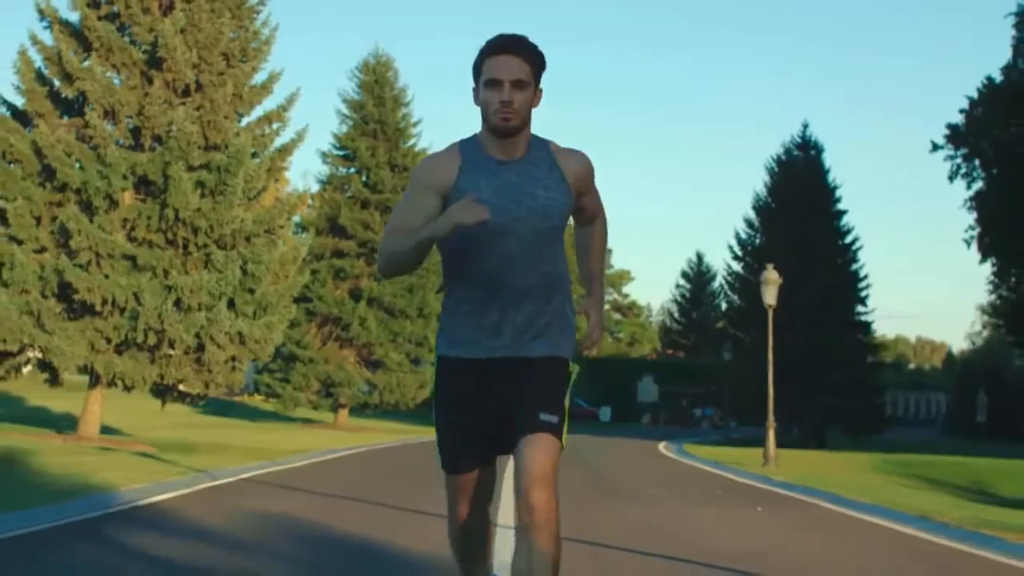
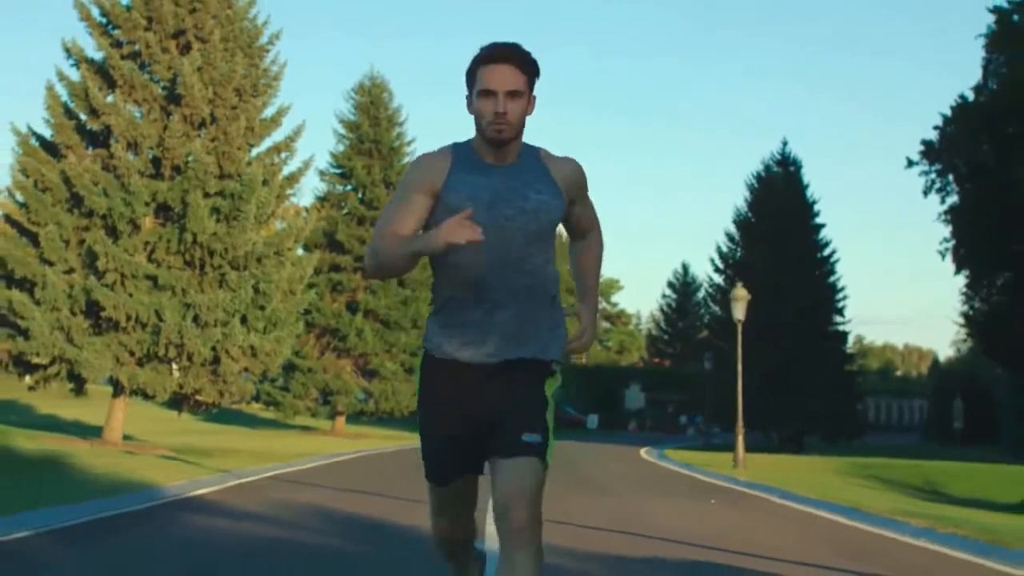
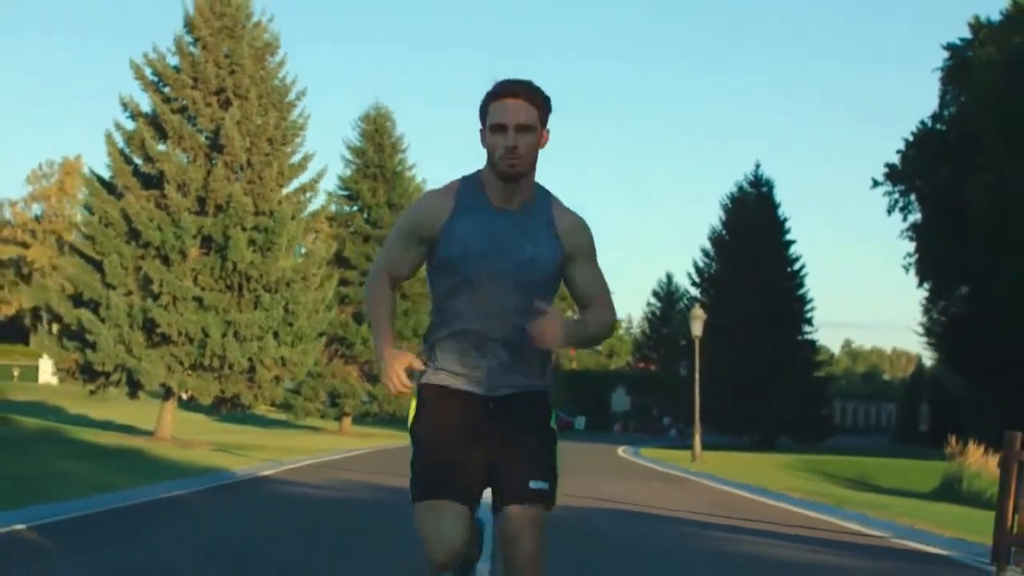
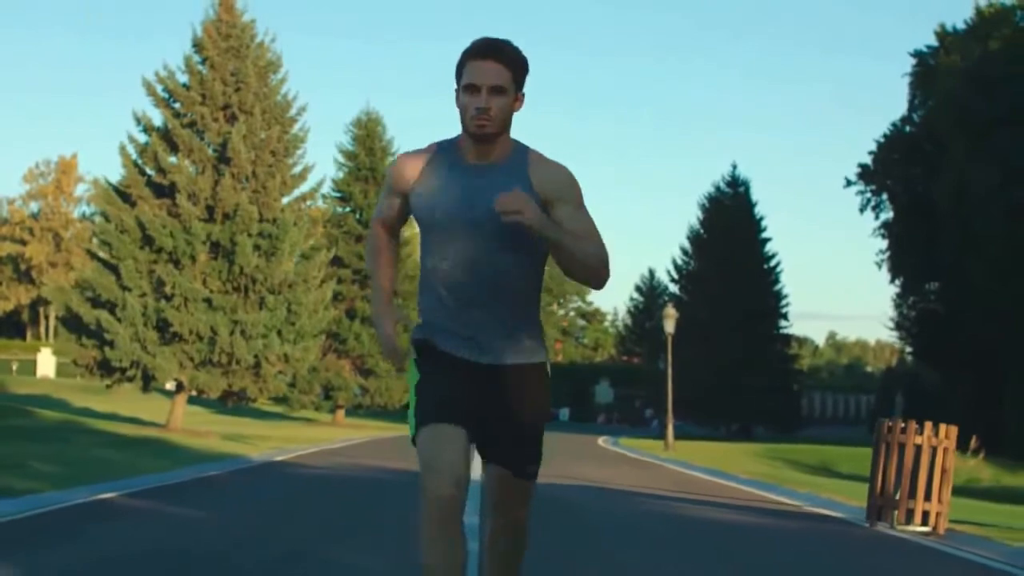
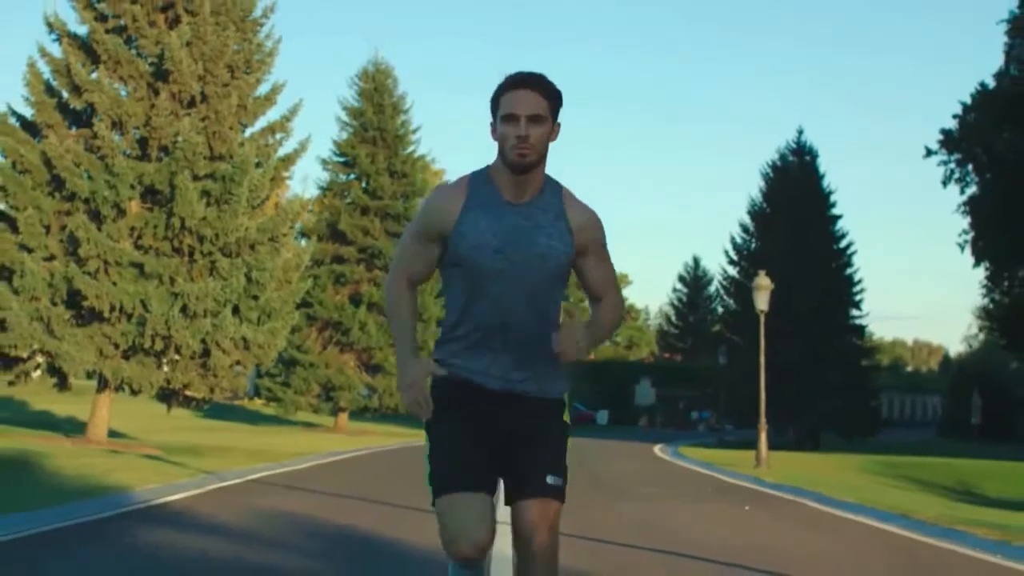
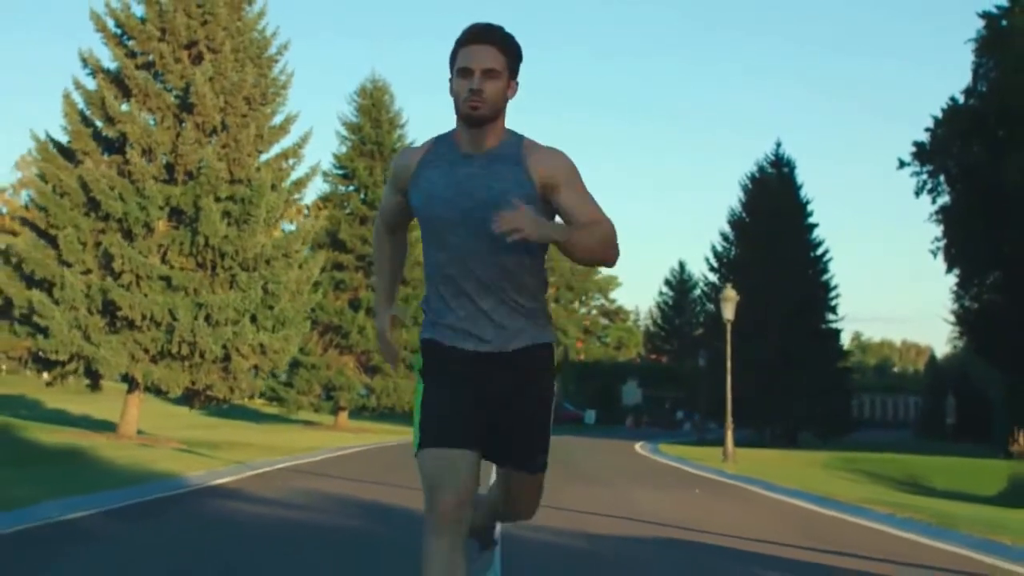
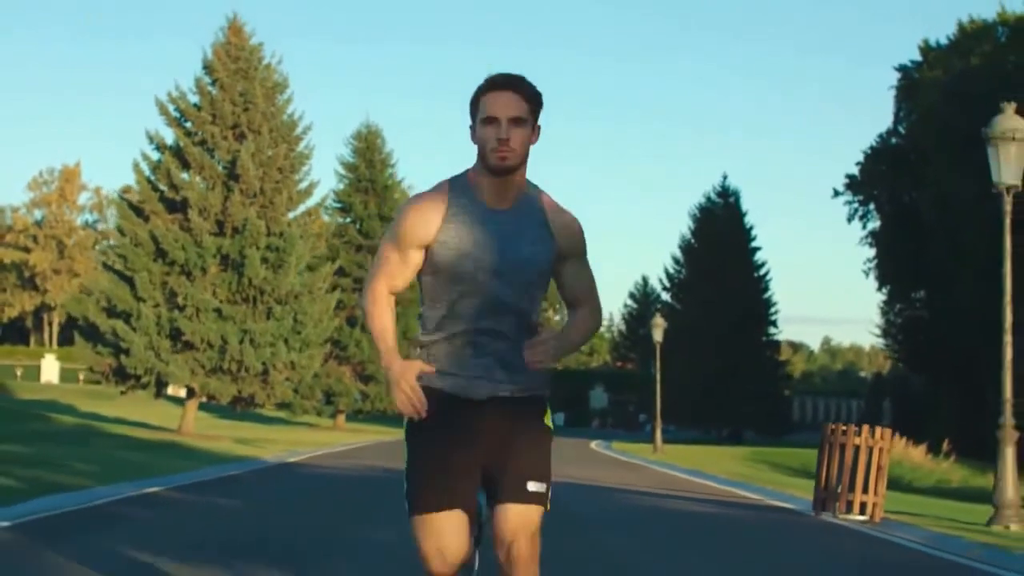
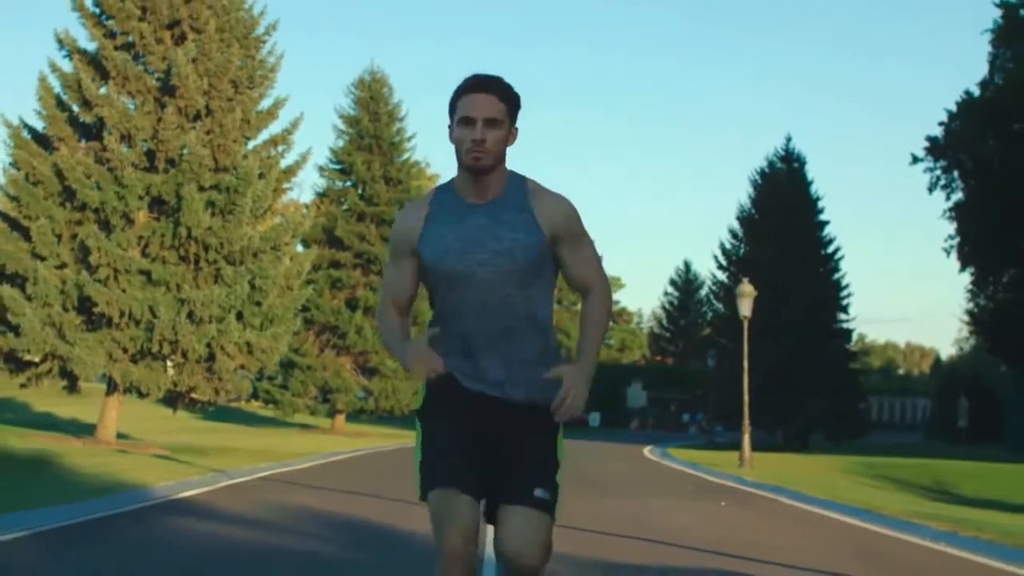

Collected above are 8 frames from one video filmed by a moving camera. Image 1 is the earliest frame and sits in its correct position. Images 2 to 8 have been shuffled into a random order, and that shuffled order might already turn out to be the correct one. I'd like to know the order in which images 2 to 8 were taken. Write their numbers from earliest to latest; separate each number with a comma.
5, 8, 2, 6, 3, 4, 7
